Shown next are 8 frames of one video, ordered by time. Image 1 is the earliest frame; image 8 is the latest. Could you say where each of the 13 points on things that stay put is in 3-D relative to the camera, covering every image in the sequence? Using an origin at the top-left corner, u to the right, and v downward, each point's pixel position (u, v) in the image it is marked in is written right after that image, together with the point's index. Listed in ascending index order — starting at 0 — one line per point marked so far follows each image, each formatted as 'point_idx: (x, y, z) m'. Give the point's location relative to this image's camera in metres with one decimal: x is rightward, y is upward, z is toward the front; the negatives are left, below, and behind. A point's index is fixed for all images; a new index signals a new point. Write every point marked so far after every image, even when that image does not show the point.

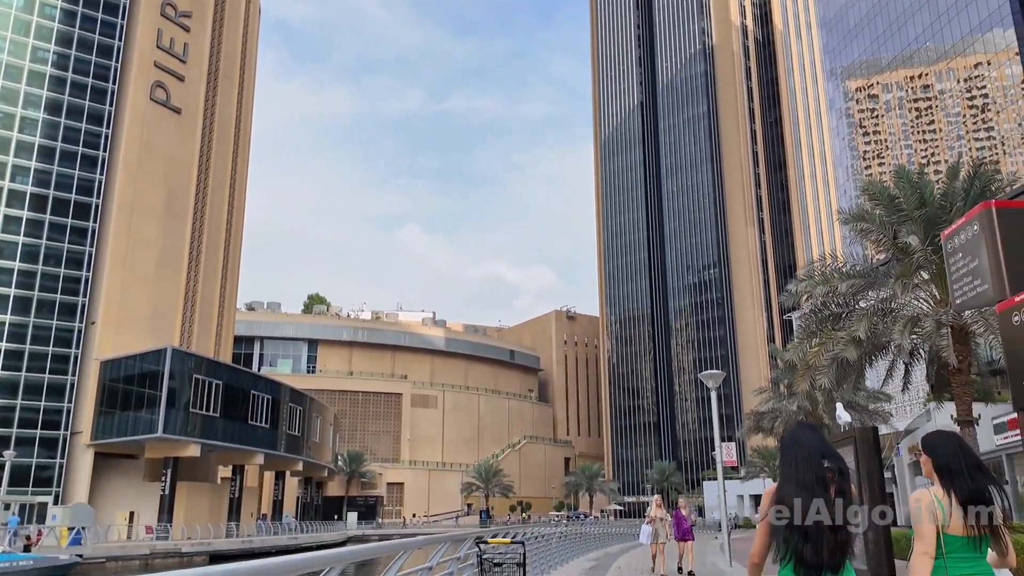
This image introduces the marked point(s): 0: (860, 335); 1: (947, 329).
0: (+8.8, -1.2, +19.4) m
1: (+10.6, -1.0, +18.8) m
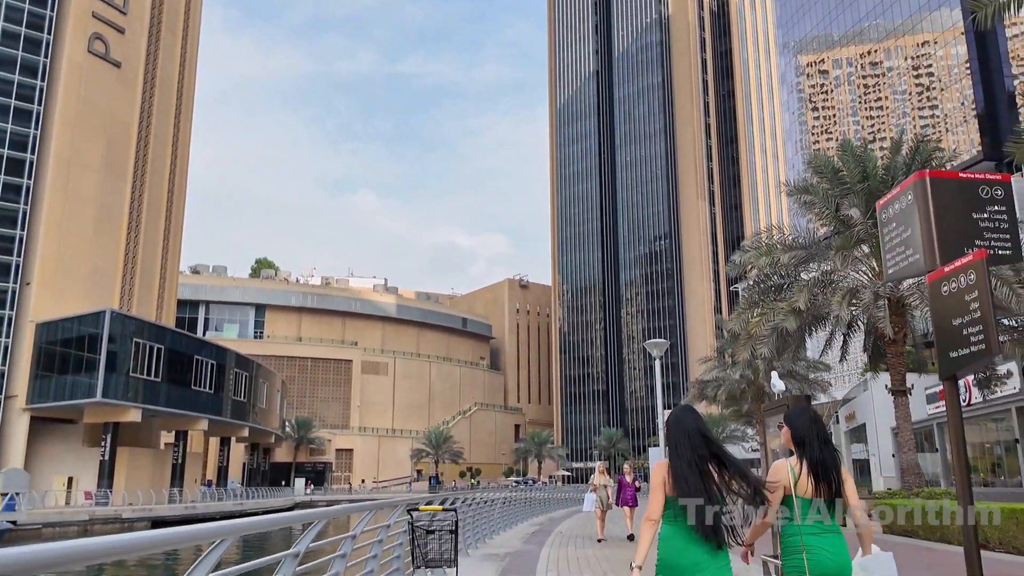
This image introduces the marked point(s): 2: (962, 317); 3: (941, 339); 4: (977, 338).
0: (+7.4, -0.5, +19.7) m
1: (+9.3, -0.3, +19.2) m
2: (+3.4, -0.2, +5.8) m
3: (+3.4, -0.4, +6.1) m
4: (+3.4, -0.4, +5.6) m
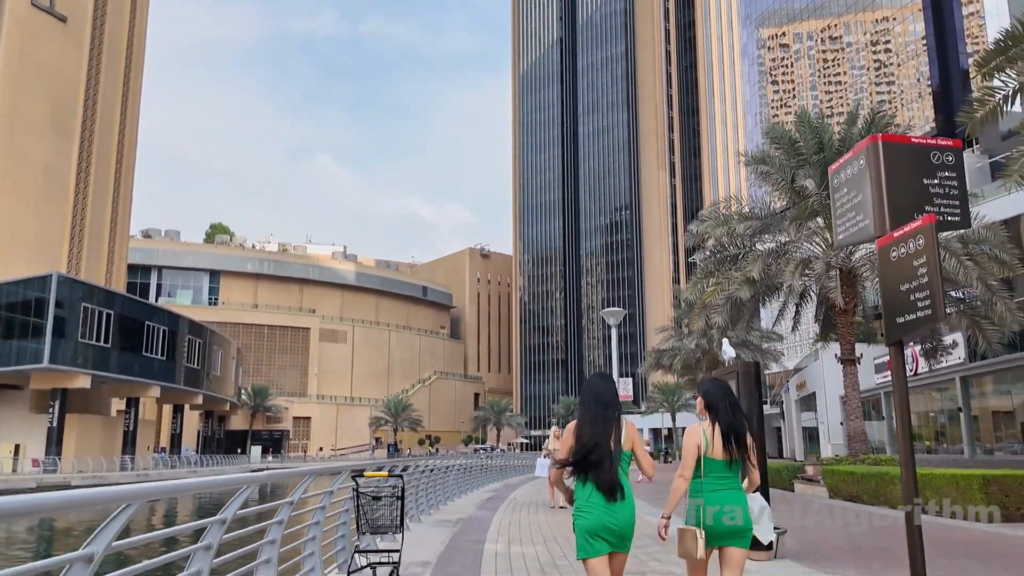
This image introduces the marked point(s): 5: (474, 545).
0: (+6.3, +0.3, +19.9) m
1: (+8.2, +0.4, +19.5) m
2: (+3.0, 0.0, +5.8) m
3: (+3.0, -0.1, +6.0) m
4: (+3.0, -0.1, +5.6) m
5: (-0.6, -3.6, +10.7) m
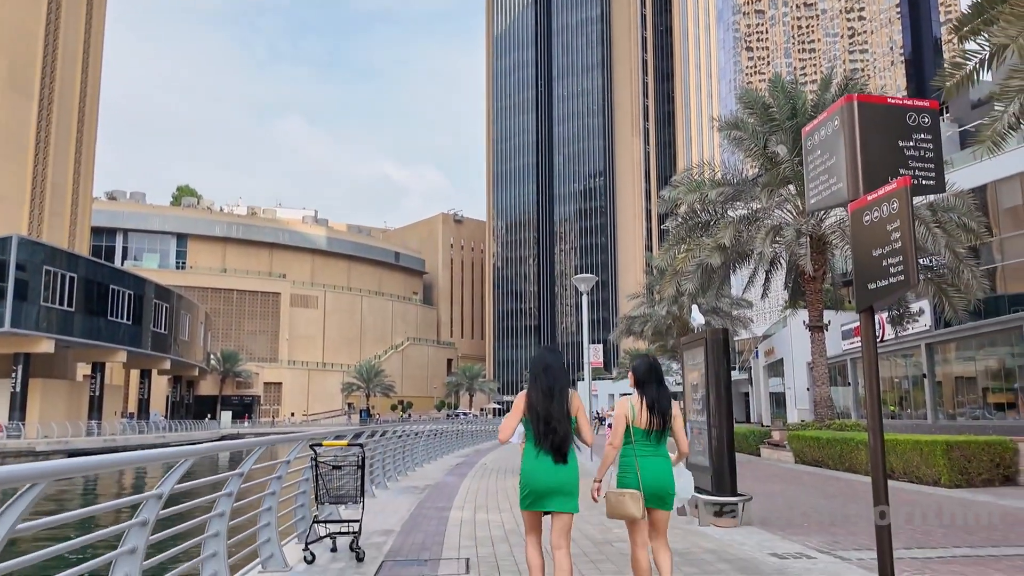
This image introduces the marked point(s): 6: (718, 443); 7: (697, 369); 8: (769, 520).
0: (+5.5, +1.2, +19.8) m
1: (+7.4, +1.3, +19.4) m
2: (+2.7, +0.3, +5.6) m
3: (+2.7, +0.1, +5.9) m
4: (+2.7, +0.1, +5.4) m
5: (-1.0, -3.1, +10.6) m
6: (+2.4, -1.8, +8.9) m
7: (+2.4, -1.0, +9.9) m
8: (+3.2, -2.8, +9.3) m
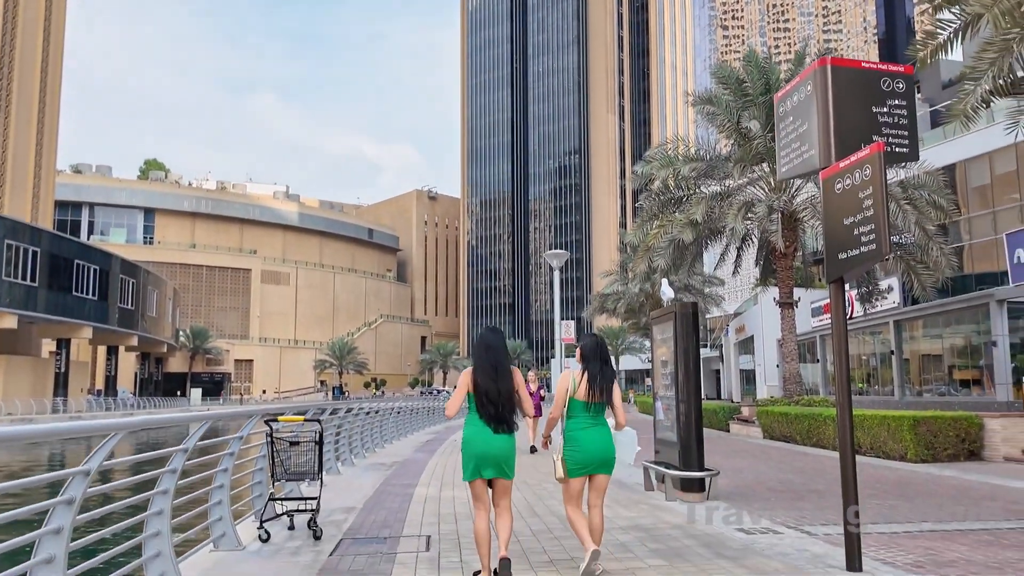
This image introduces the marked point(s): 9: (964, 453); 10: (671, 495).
0: (+4.8, +1.8, +19.7) m
1: (+6.7, +1.9, +19.4) m
2: (+2.4, +0.5, +5.5) m
3: (+2.4, +0.4, +5.7) m
4: (+2.4, +0.3, +5.2) m
5: (-1.5, -2.7, +10.4) m
6: (+2.0, -1.5, +8.8) m
7: (+1.9, -0.7, +9.8) m
8: (+2.7, -2.5, +9.3) m
9: (+7.7, -2.8, +13.0) m
10: (+1.8, -2.4, +8.8) m
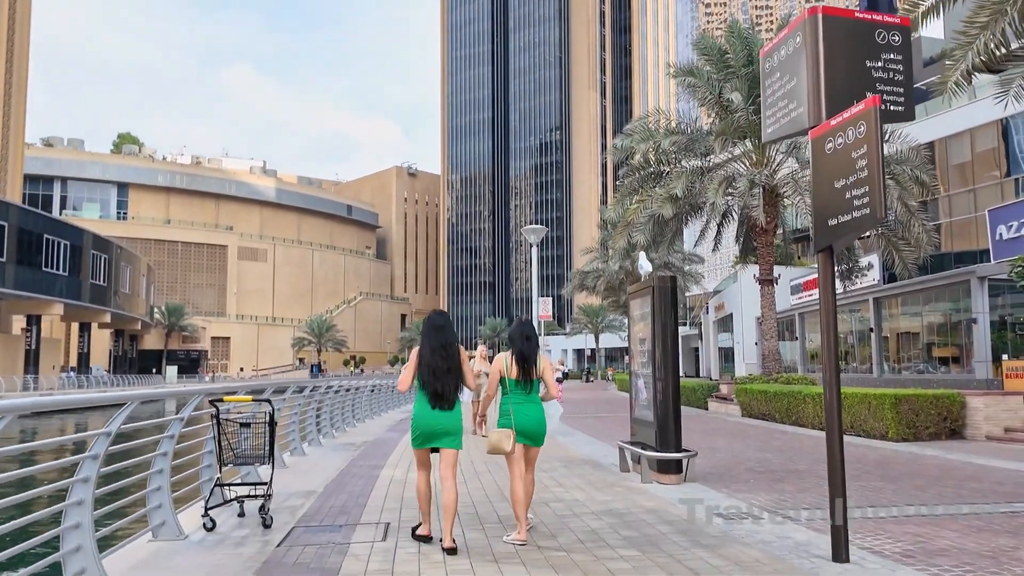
0: (+4.2, +2.4, +19.3) m
1: (+6.1, +2.5, +19.0) m
2: (+2.2, +0.7, +5.0) m
3: (+2.1, +0.6, +5.3) m
4: (+2.2, +0.5, +4.8) m
5: (-1.9, -2.4, +10.0) m
6: (+1.6, -1.2, +8.4) m
7: (+1.6, -0.4, +9.4) m
8: (+2.4, -2.2, +8.9) m
9: (+7.2, -2.4, +12.8) m
10: (+1.5, -2.1, +8.4) m
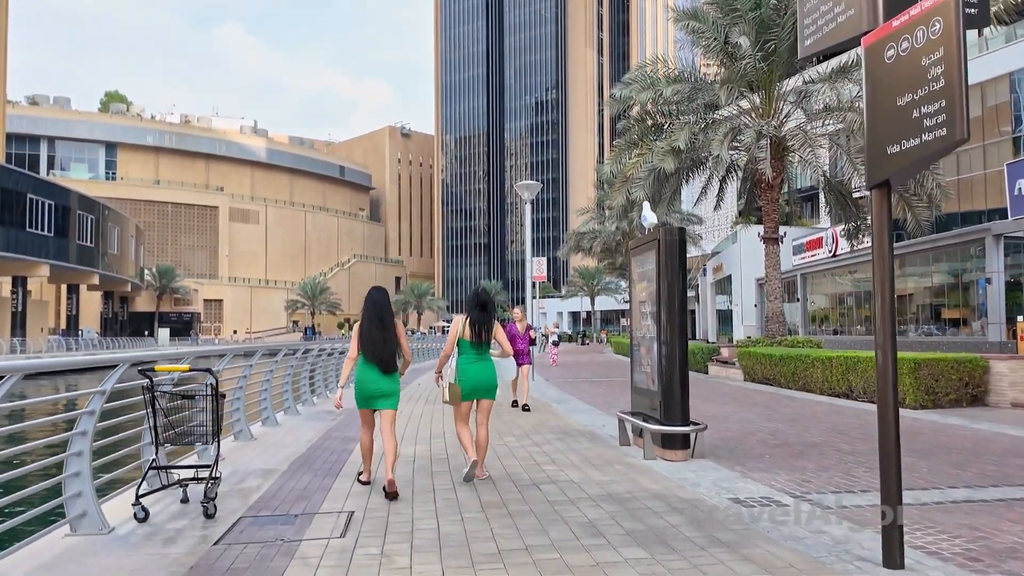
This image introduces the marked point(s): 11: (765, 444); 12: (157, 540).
0: (+4.0, +3.4, +18.2) m
1: (+5.9, +3.4, +17.9) m
2: (+2.1, +1.0, +4.0) m
3: (+2.0, +0.9, +4.3) m
4: (+2.1, +0.8, +3.8) m
5: (-2.0, -1.8, +9.1) m
6: (+1.5, -0.7, +7.5) m
7: (+1.4, +0.1, +8.4) m
8: (+2.2, -1.7, +8.0) m
9: (+7.1, -1.7, +12.0) m
10: (+1.3, -1.6, +7.5) m
11: (+2.8, -1.7, +8.4) m
12: (-2.3, -1.6, +5.1) m
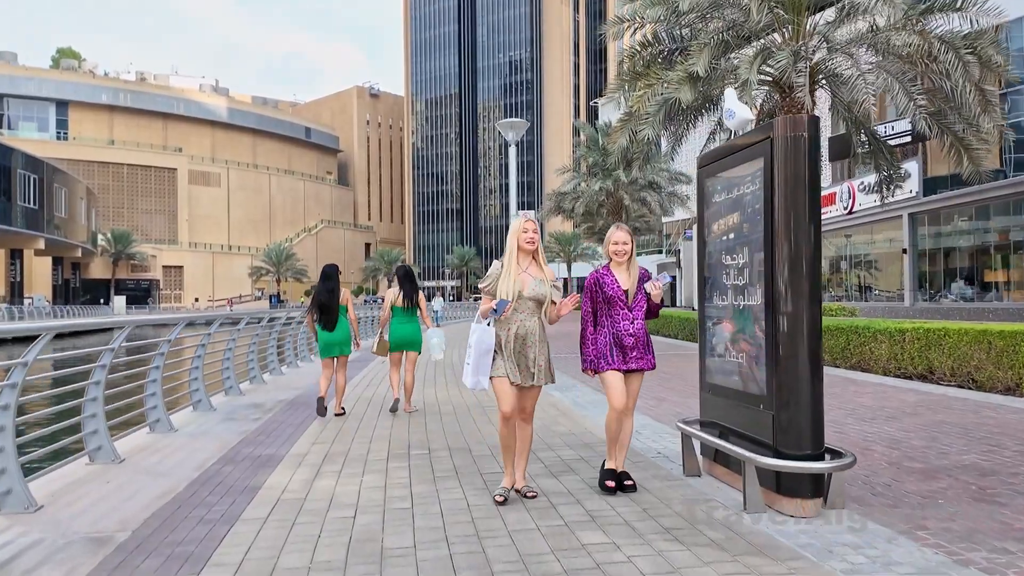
0: (+3.6, +4.2, +15.0) m
1: (+5.6, +4.3, +14.8) m
2: (+2.3, +1.2, +0.9) m
3: (+2.2, +1.1, +1.1) m
4: (+2.3, +1.0, +0.7) m
5: (-2.0, -1.4, +5.9) m
6: (+1.6, -0.3, +4.4) m
7: (+1.5, +0.5, +5.2) m
8: (+2.3, -1.3, +5.0) m
9: (+7.0, -1.2, +9.1) m
10: (+1.4, -1.2, +4.5) m
11: (+2.8, -1.3, +5.4) m
12: (-2.2, -1.4, +1.9) m
